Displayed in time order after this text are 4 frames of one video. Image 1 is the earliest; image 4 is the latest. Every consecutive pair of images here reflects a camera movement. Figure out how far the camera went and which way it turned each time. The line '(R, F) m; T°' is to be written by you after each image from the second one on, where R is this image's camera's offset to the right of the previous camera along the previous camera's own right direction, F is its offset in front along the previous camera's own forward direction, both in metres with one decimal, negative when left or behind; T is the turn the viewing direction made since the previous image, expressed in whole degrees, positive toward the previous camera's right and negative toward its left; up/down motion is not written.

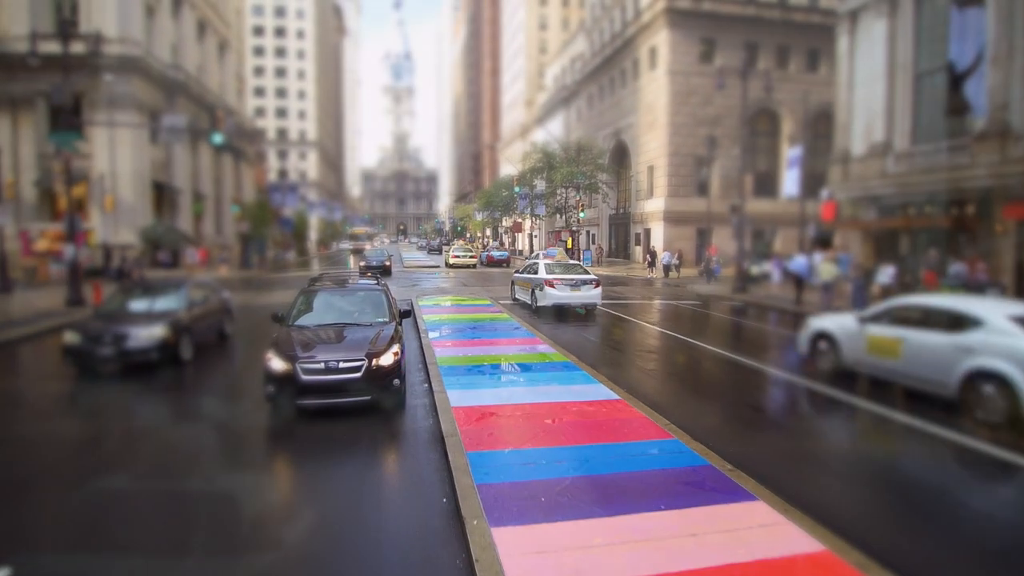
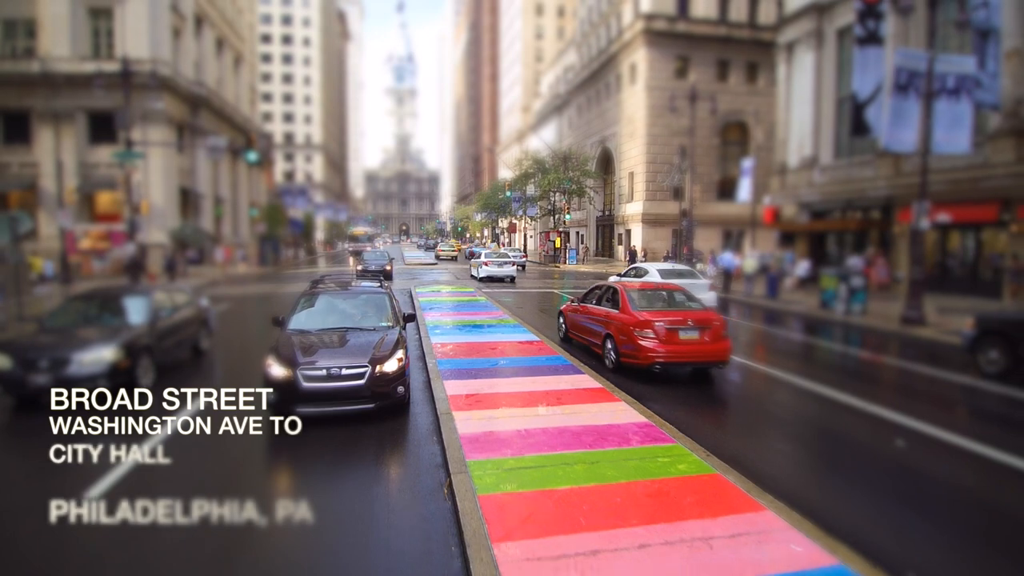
(+0.2, -0.5) m; -1°
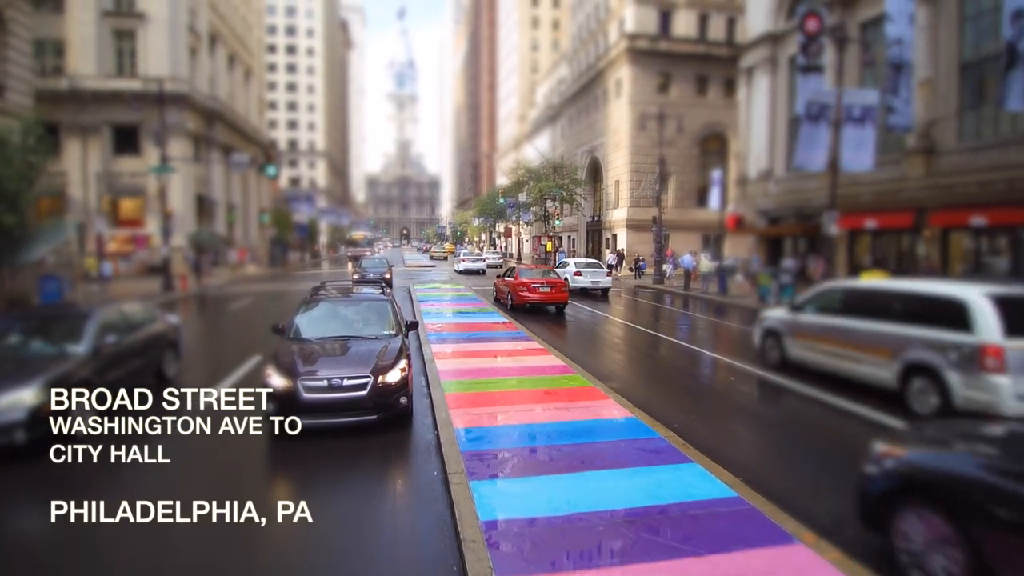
(+0.1, -0.4) m; 0°
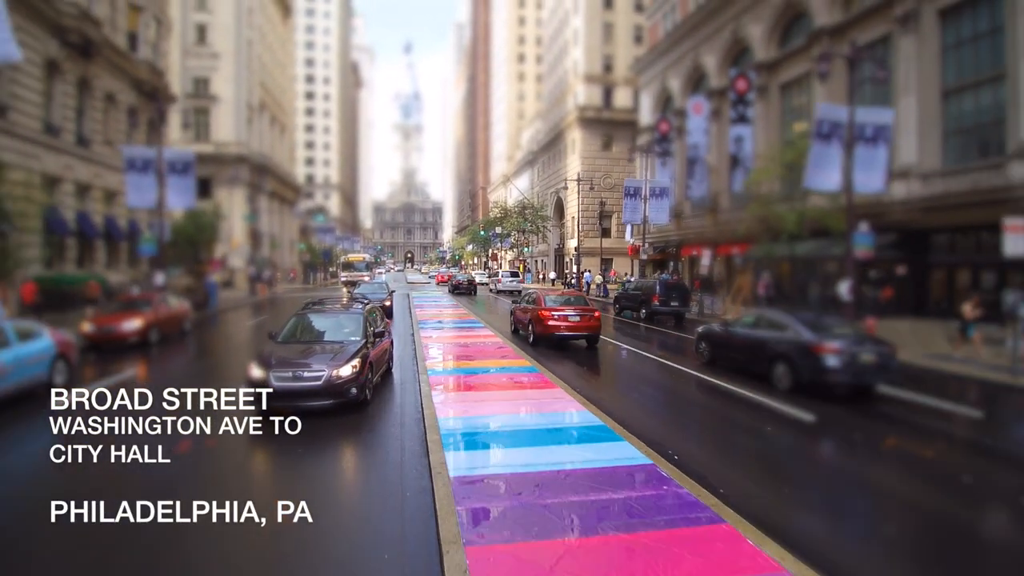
(+0.4, -1.9) m; 0°
